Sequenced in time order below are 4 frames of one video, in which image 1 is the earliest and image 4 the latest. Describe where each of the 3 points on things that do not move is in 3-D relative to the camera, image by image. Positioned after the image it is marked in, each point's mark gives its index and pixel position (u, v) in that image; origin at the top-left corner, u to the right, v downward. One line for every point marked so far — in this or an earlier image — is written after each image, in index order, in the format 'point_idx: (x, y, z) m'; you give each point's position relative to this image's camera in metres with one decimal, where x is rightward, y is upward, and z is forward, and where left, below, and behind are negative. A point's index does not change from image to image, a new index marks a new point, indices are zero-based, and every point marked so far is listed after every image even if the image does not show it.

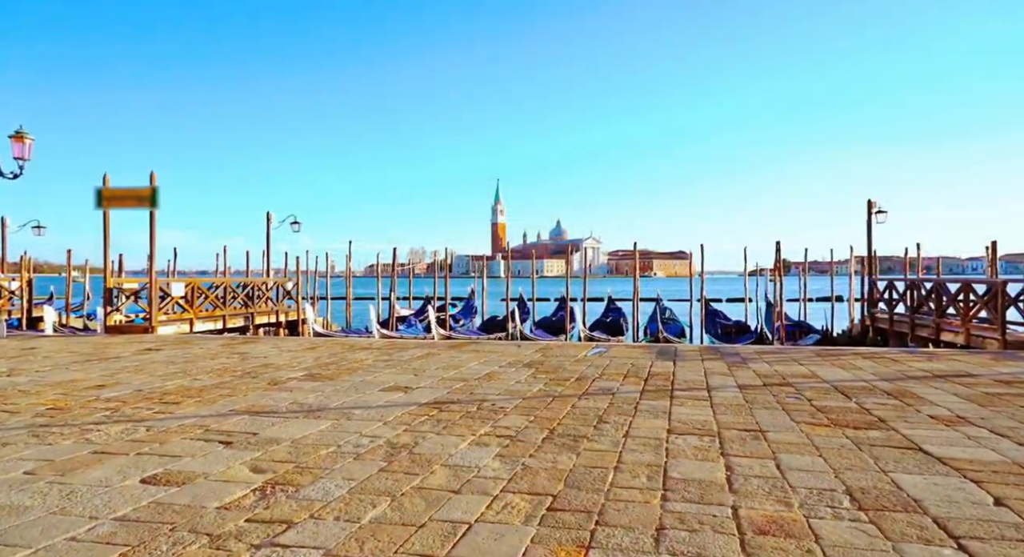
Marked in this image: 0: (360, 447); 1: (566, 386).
0: (-0.9, -1.1, +4.1) m
1: (+0.5, -1.1, +6.5) m
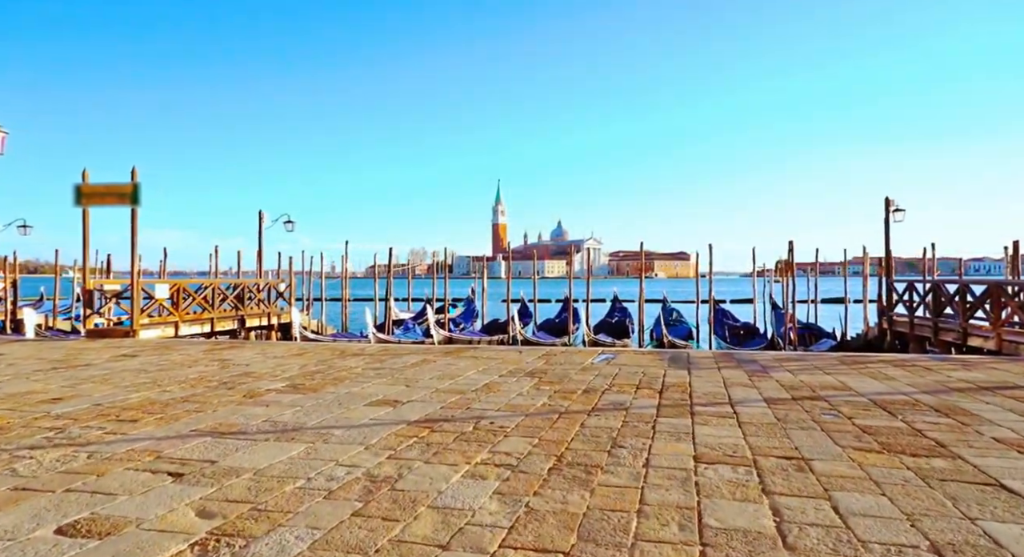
0: (-0.9, -1.1, +3.5) m
1: (+0.5, -1.1, +5.9) m
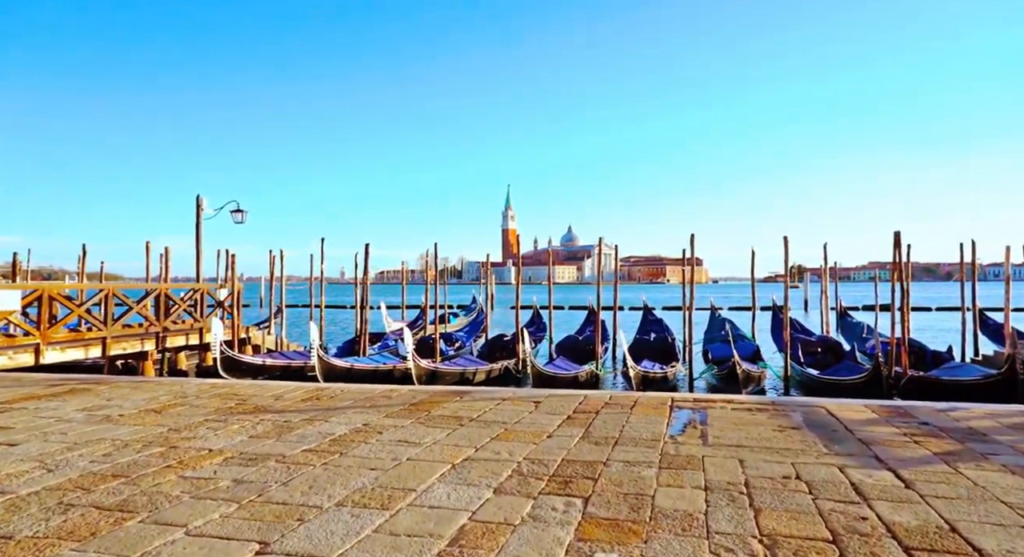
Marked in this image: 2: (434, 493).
0: (-0.9, -1.0, -0.5) m
1: (+0.6, -1.1, +1.8) m
2: (-0.4, -1.1, +3.4) m
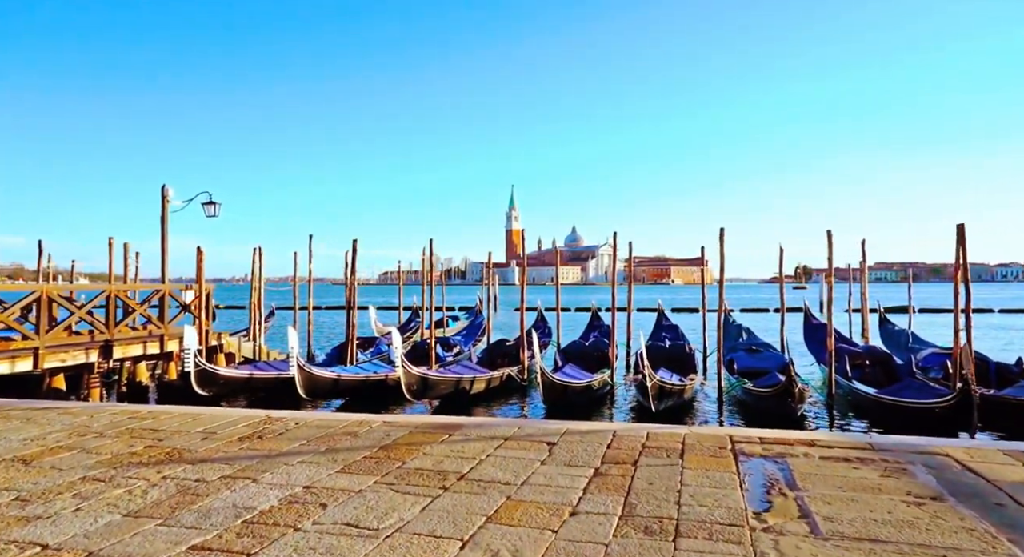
0: (-0.9, -1.0, -2.1) m
1: (+0.6, -1.1, +0.3) m
2: (-0.4, -1.1, +1.8) m
